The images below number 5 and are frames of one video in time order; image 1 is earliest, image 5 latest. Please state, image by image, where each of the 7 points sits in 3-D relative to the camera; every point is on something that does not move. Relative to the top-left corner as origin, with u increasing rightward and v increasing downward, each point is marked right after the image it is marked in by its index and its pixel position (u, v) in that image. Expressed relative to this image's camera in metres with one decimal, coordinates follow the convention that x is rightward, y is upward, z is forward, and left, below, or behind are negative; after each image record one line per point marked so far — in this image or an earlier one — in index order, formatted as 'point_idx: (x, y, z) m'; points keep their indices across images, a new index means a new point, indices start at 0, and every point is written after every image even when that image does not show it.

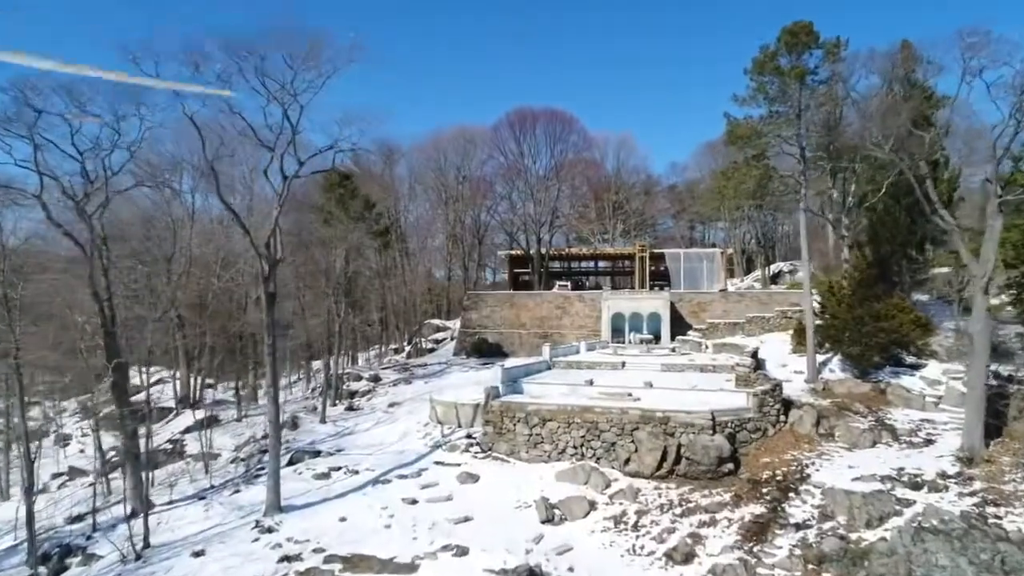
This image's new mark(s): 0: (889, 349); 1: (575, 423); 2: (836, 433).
0: (+11.4, -1.9, +19.3) m
1: (+1.7, -3.6, +16.9) m
2: (+8.5, -3.8, +16.7) m
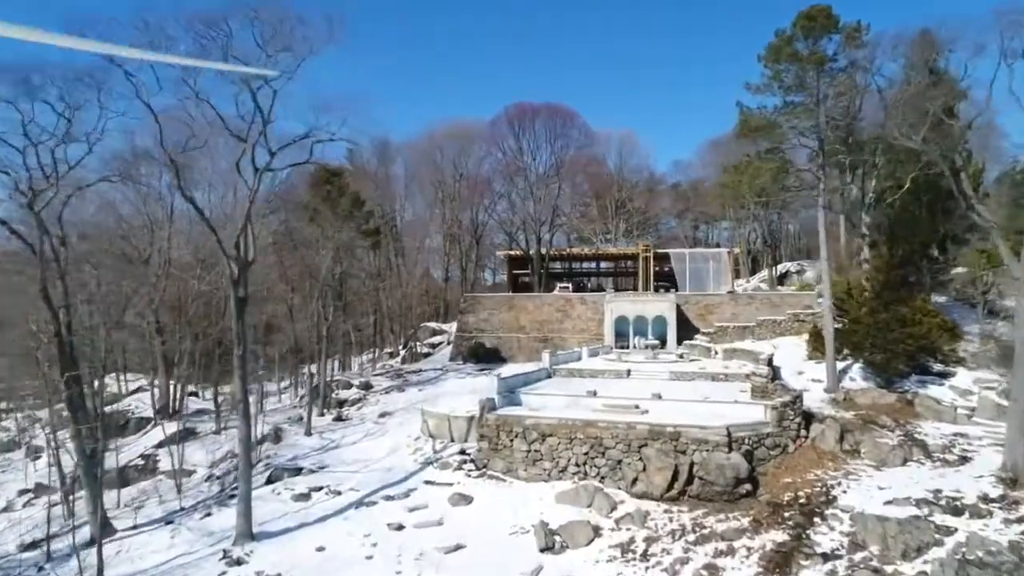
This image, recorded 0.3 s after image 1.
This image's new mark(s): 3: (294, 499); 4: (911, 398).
0: (+11.3, -1.9, +17.9) m
1: (+1.6, -3.7, +15.5) m
2: (+8.4, -3.9, +15.3) m
3: (-5.2, -5.1, +15.3) m
4: (+10.8, -3.0, +17.3) m
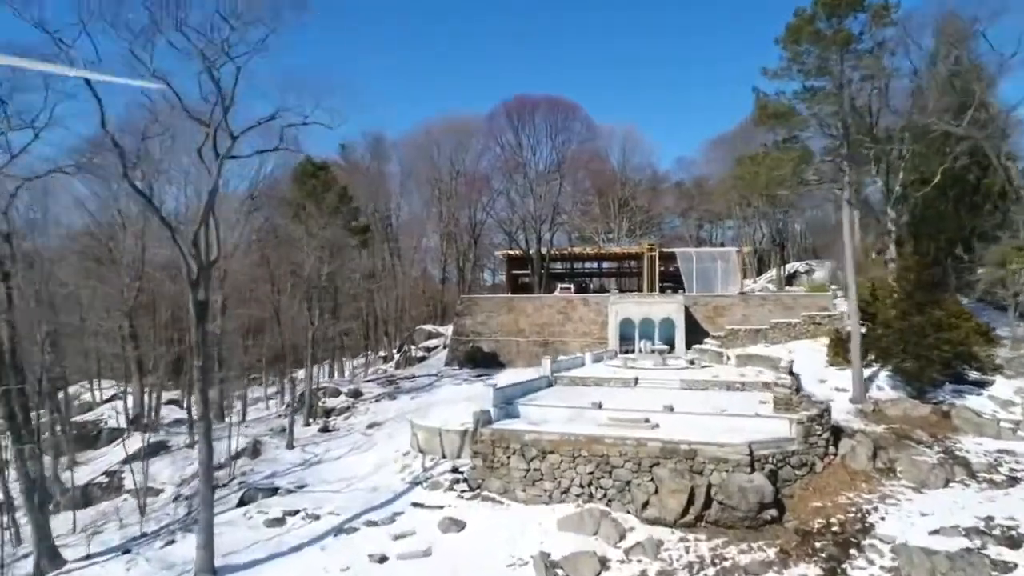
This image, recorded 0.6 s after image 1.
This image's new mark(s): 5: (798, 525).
0: (+11.3, -1.9, +16.3) m
1: (+1.5, -3.7, +13.9) m
2: (+8.3, -3.9, +13.8) m
3: (-5.3, -5.1, +13.8) m
4: (+10.8, -3.0, +15.7) m
5: (+5.6, -4.7, +12.5) m
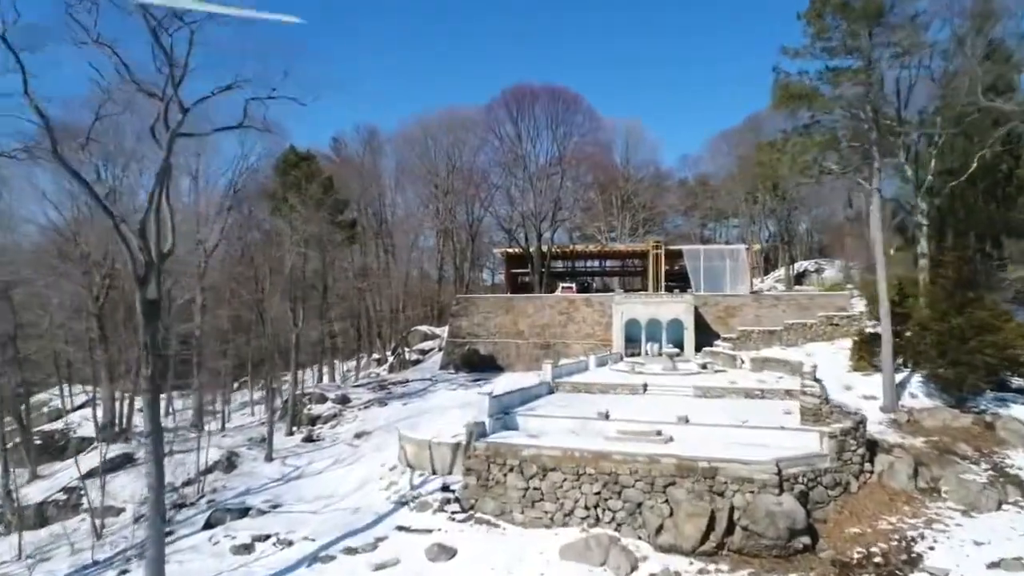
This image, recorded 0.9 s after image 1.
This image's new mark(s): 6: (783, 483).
0: (+11.2, -1.9, +14.8) m
1: (+1.5, -3.7, +12.4) m
2: (+8.3, -3.8, +12.2) m
3: (-5.4, -5.1, +12.2) m
4: (+10.7, -3.0, +14.2) m
5: (+5.6, -4.6, +11.0) m
6: (+5.0, -3.6, +11.6) m
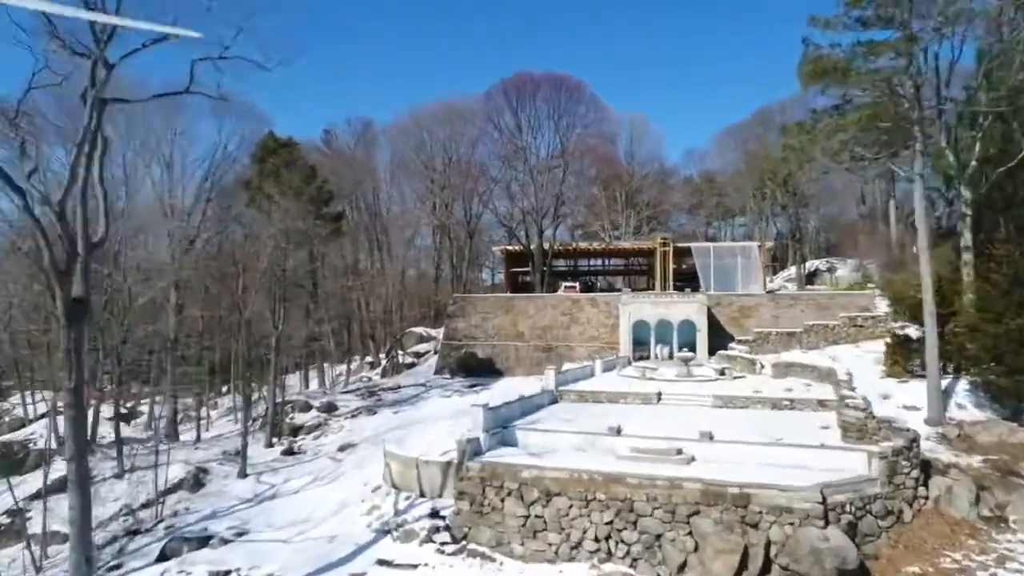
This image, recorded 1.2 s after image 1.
0: (+11.2, -1.8, +13.1) m
1: (+1.4, -3.6, +10.7) m
2: (+8.3, -3.8, +10.5) m
3: (-5.4, -5.0, +10.5) m
4: (+10.7, -2.9, +12.5) m
5: (+5.5, -4.5, +9.3) m
6: (+4.9, -3.5, +9.9) m
